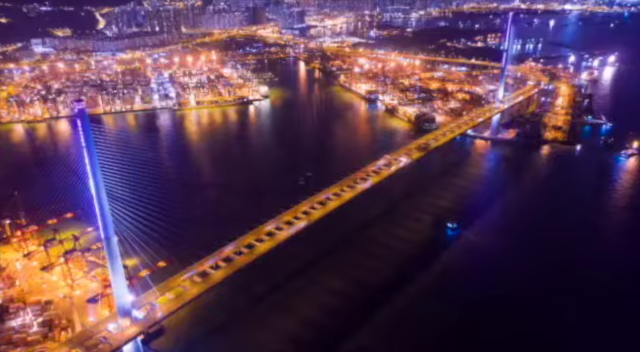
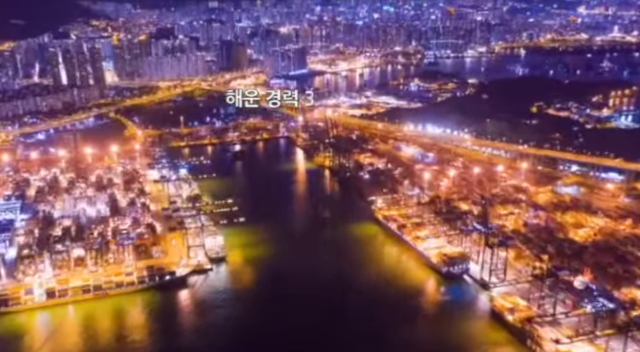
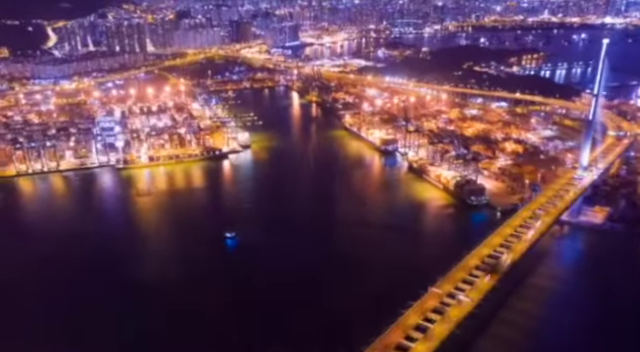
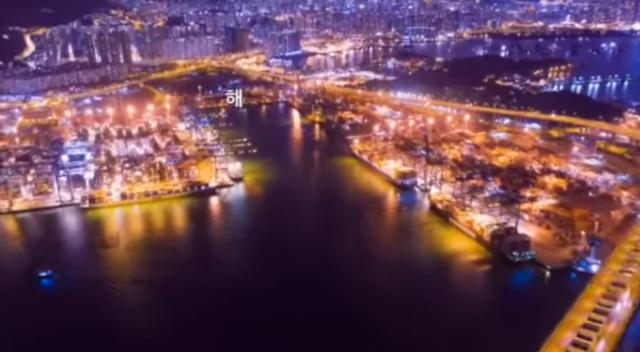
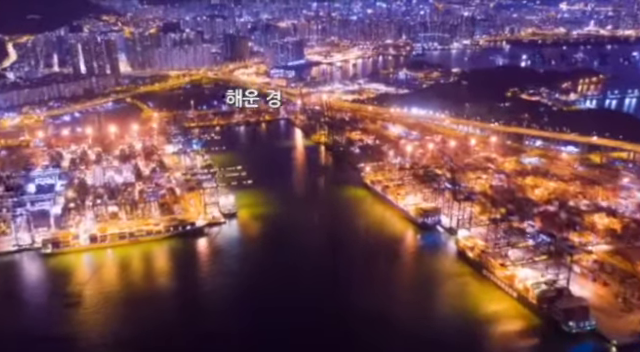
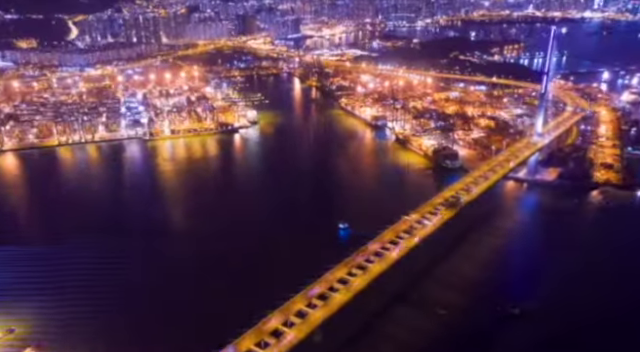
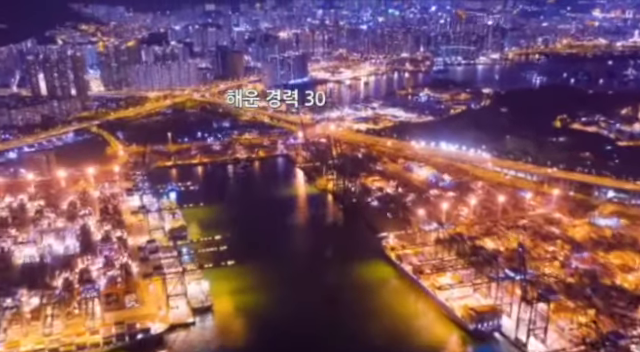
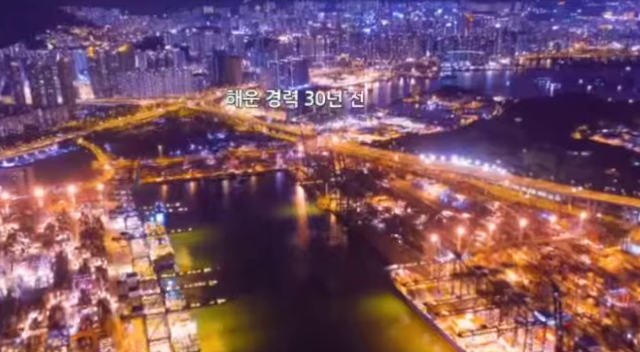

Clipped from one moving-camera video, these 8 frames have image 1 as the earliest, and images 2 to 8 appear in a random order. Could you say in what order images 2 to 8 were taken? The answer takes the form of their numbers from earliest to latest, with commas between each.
6, 3, 4, 5, 2, 7, 8
